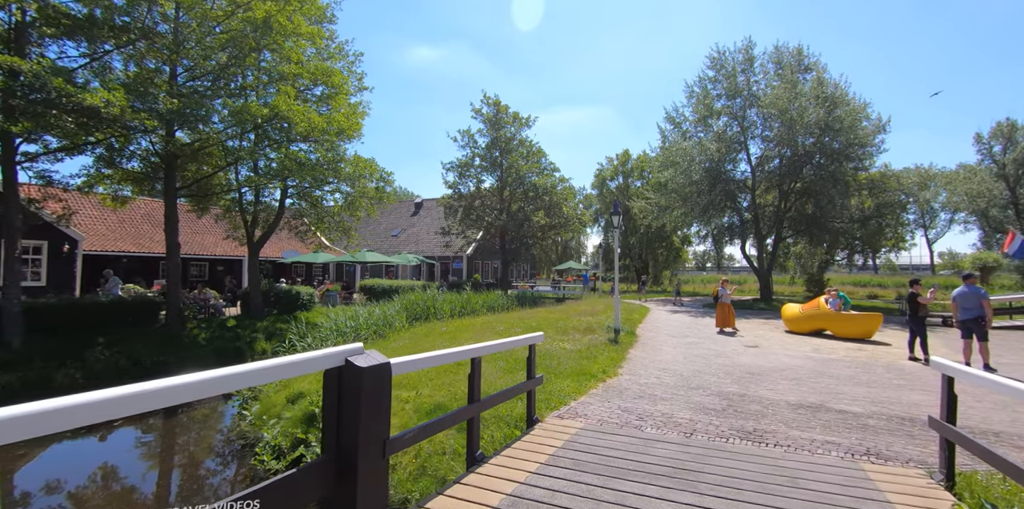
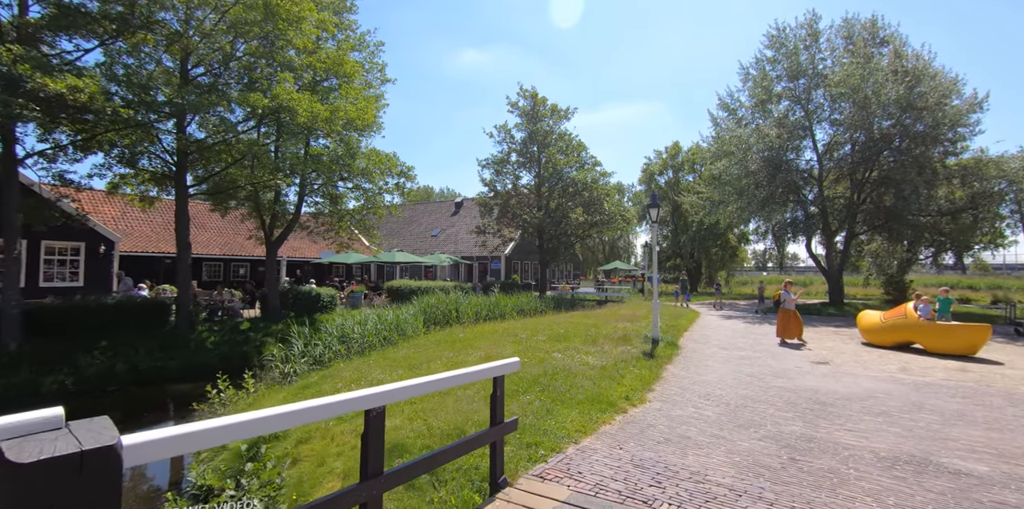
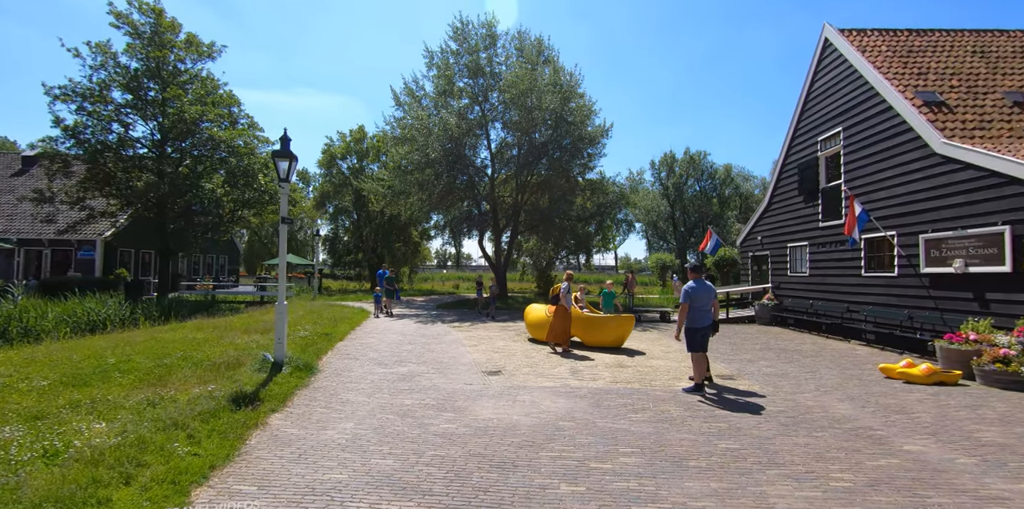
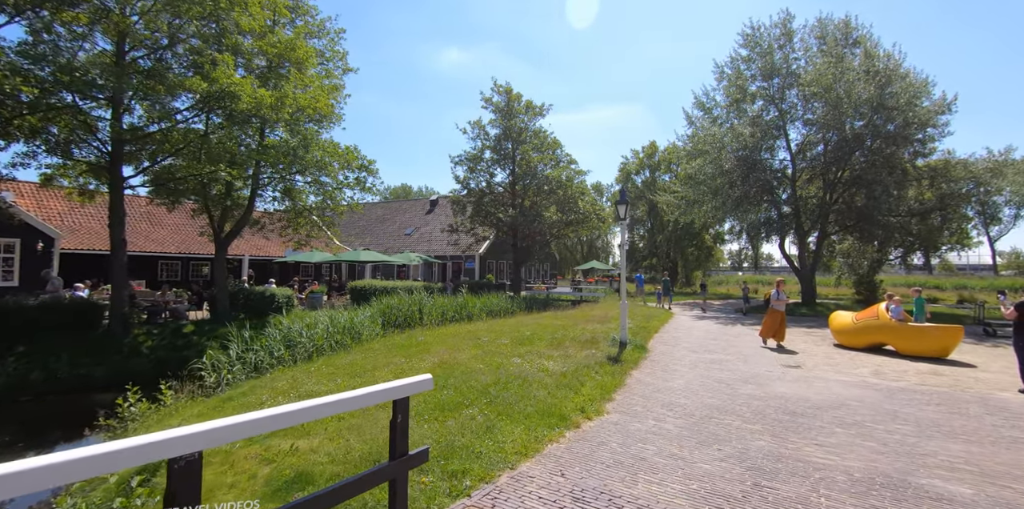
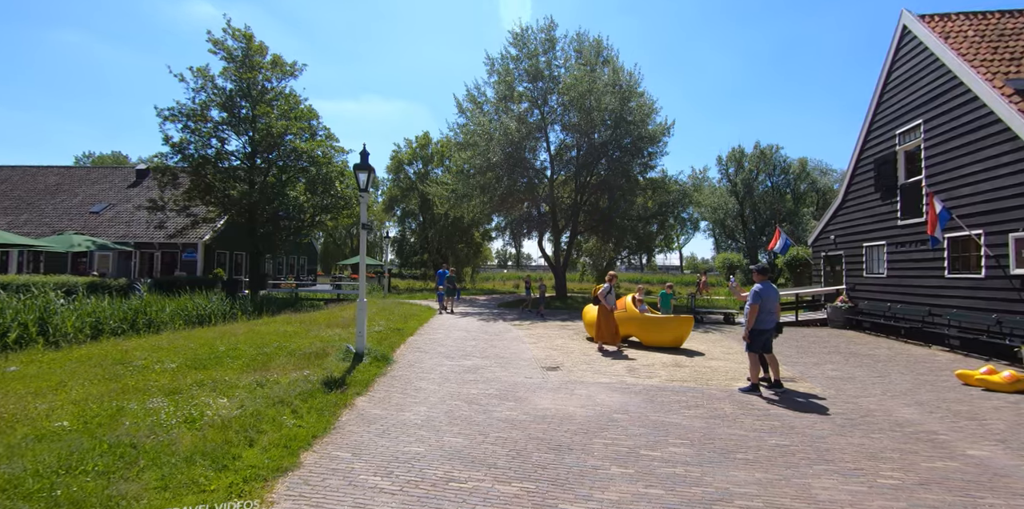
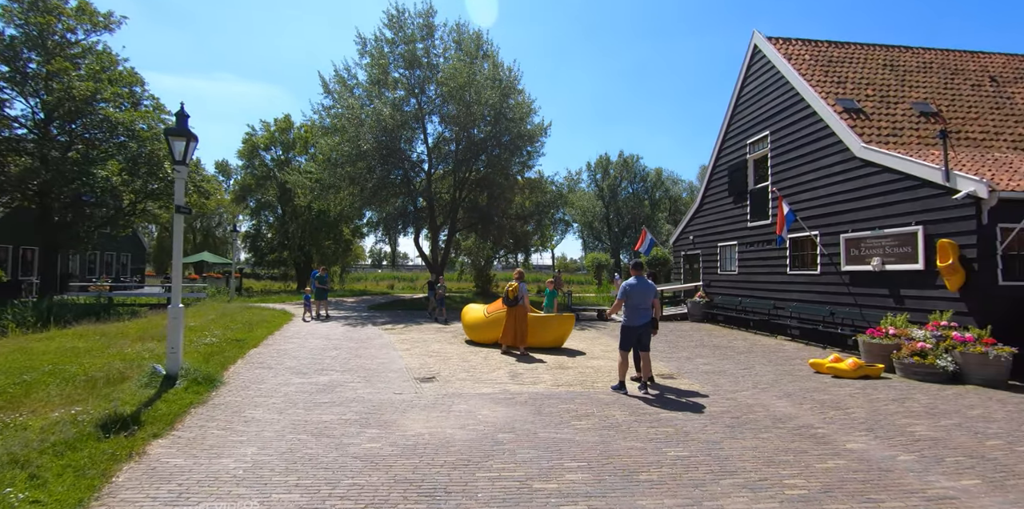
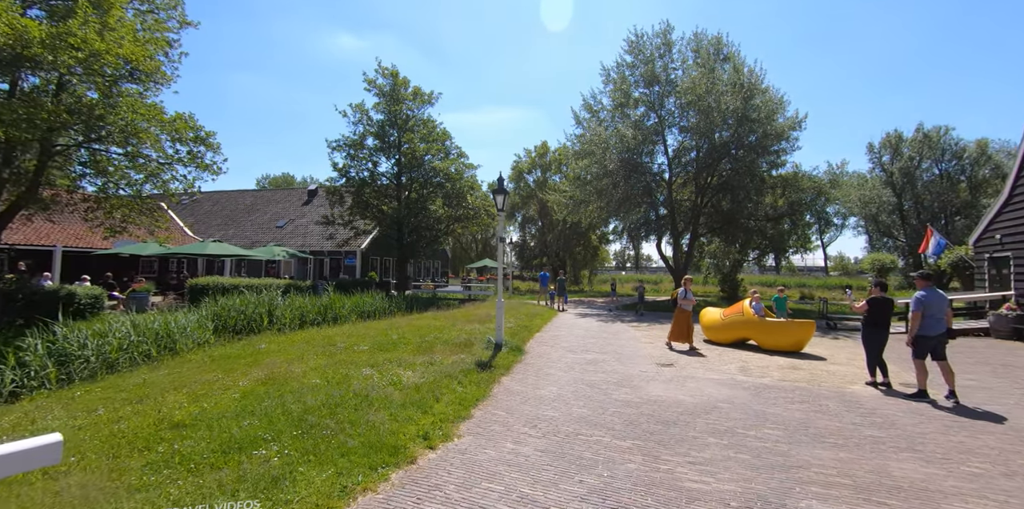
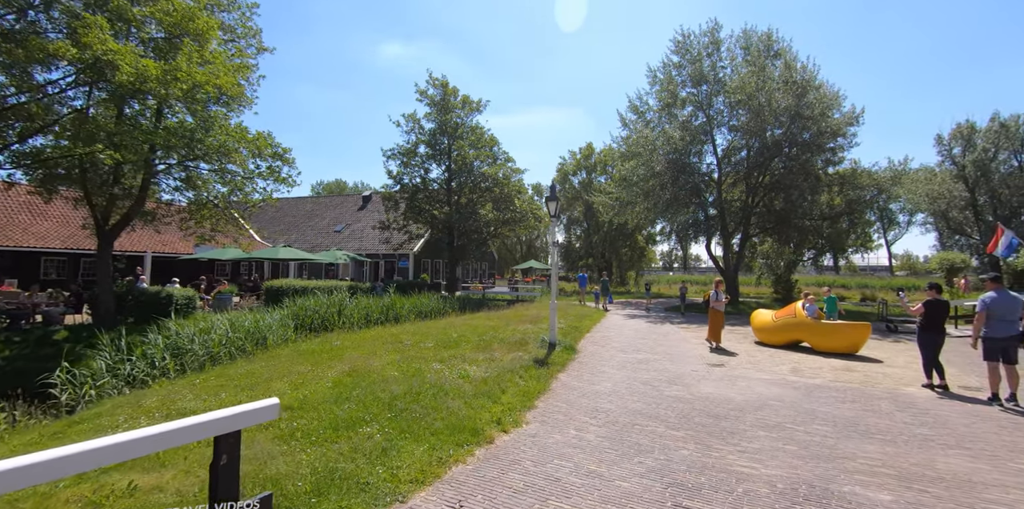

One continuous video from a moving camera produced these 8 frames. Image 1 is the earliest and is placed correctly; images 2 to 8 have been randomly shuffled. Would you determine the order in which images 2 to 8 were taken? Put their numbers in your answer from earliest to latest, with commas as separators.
2, 4, 8, 7, 5, 3, 6
